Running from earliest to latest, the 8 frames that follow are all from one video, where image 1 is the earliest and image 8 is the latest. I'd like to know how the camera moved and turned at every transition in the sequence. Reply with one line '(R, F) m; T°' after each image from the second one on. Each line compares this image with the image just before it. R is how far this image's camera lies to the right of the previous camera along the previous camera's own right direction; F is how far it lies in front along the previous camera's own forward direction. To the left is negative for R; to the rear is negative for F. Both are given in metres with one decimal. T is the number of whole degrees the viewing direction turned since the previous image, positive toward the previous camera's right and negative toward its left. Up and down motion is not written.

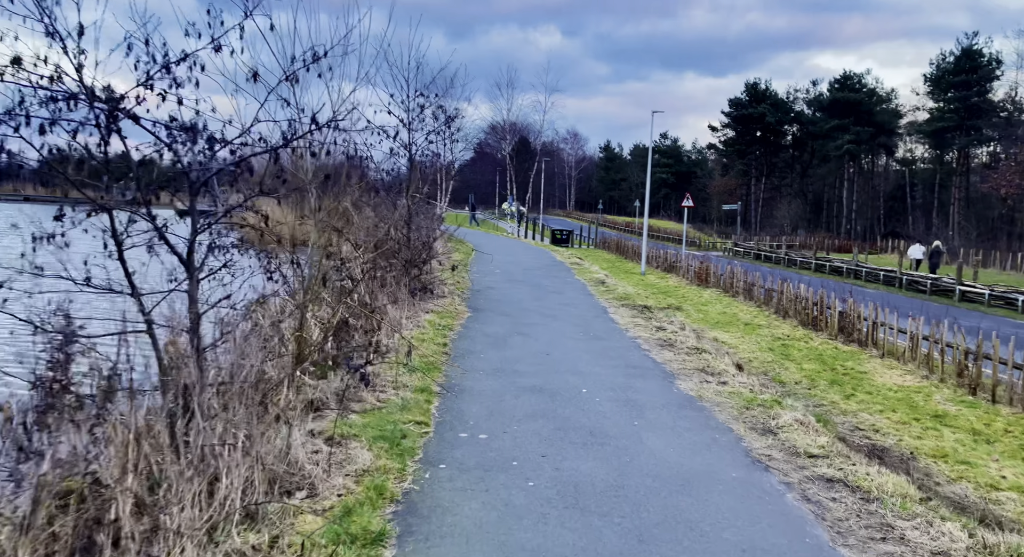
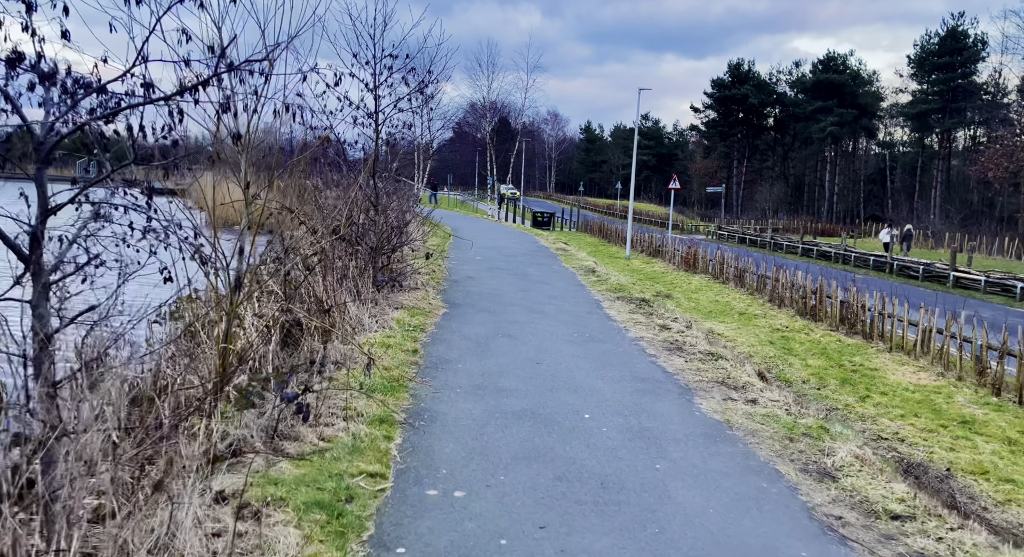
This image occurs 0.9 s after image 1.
(0.0, +1.2) m; +1°
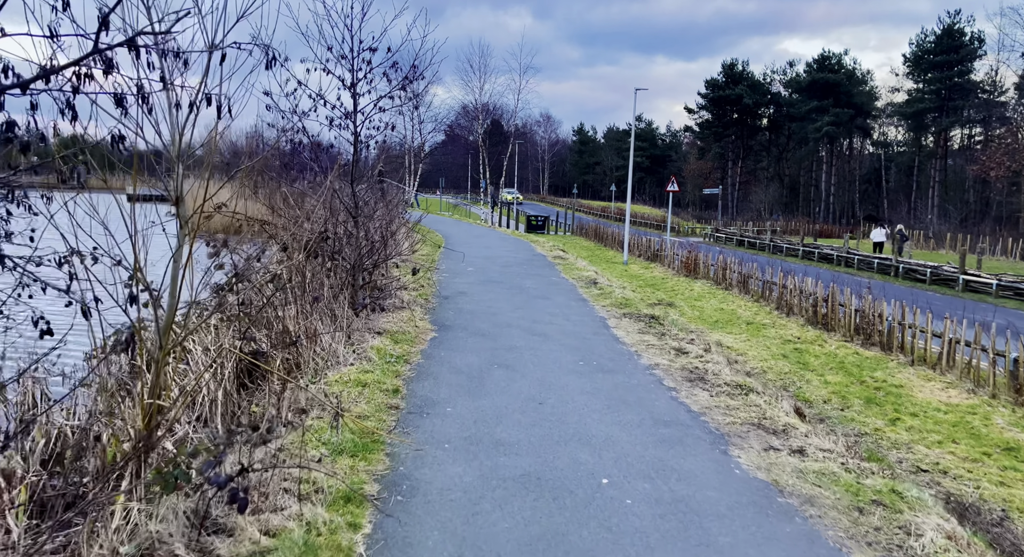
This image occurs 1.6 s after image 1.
(0.0, +0.9) m; 0°
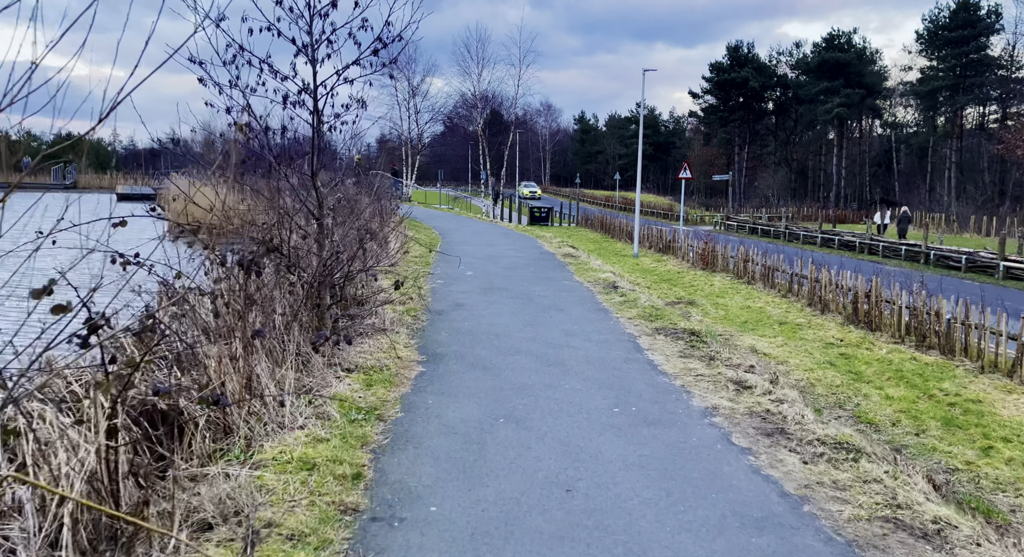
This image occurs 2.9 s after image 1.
(0.0, +1.6) m; 0°
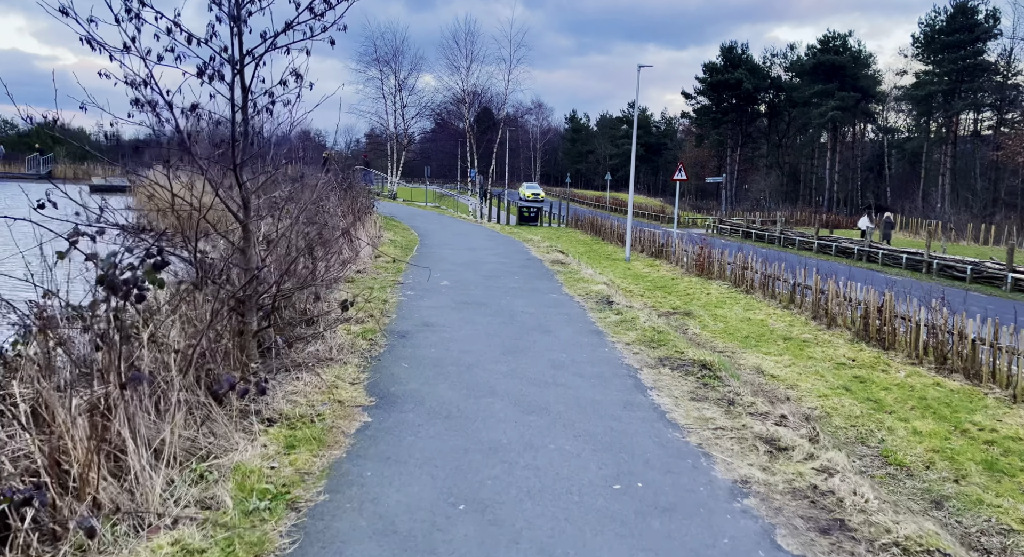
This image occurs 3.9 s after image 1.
(+0.1, +1.2) m; +1°
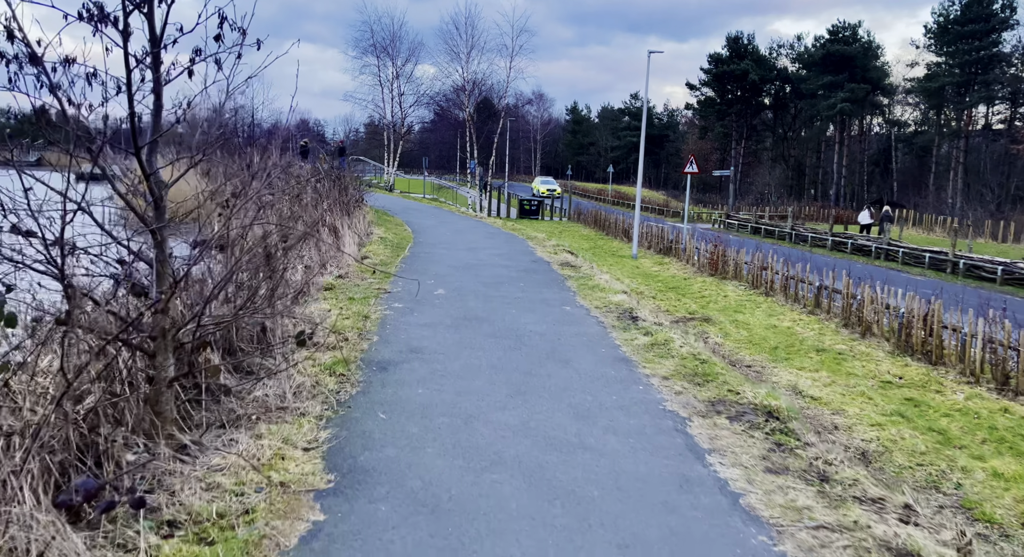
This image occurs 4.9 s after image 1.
(-0.1, +1.3) m; 0°
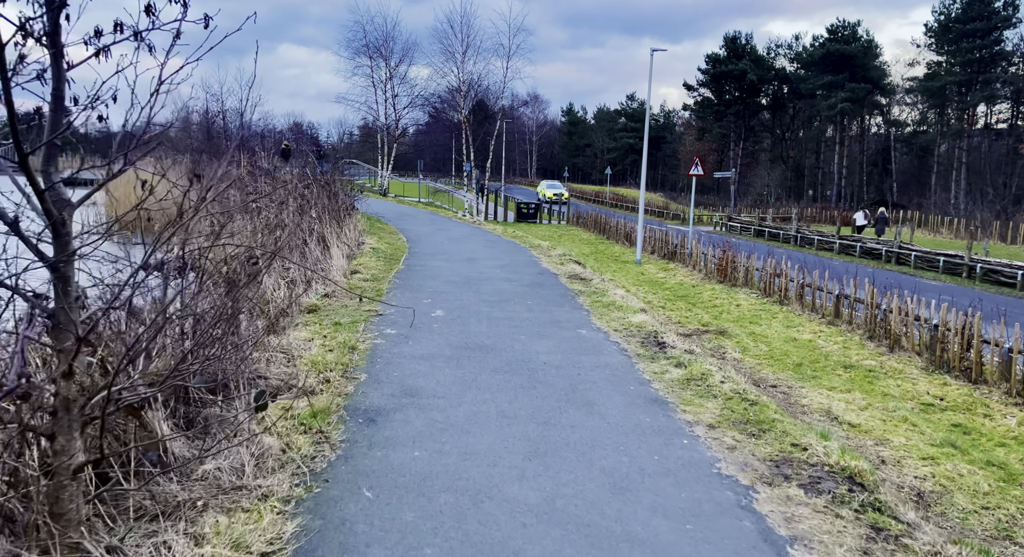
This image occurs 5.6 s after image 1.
(-0.1, +0.9) m; 0°
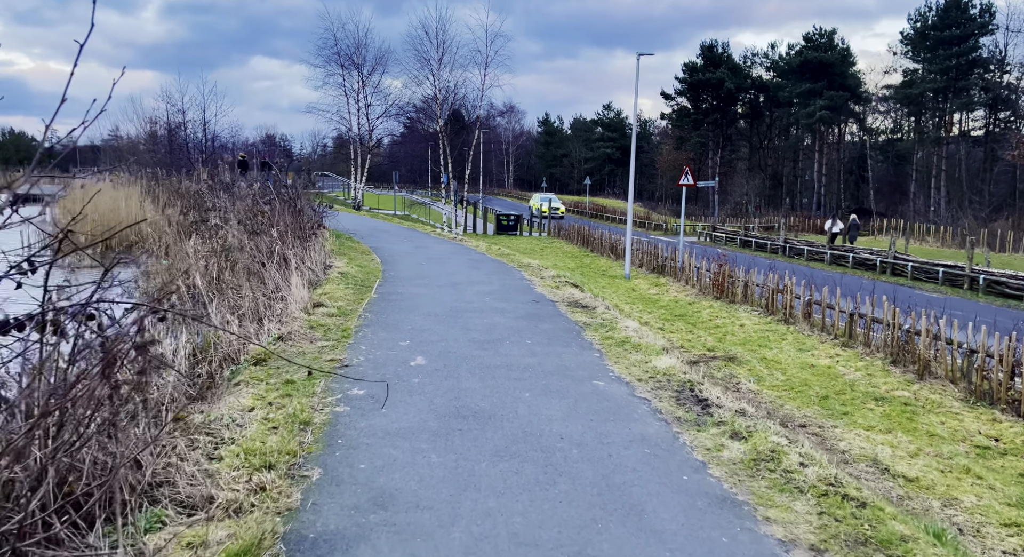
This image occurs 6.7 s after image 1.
(-0.1, +1.4) m; +2°
